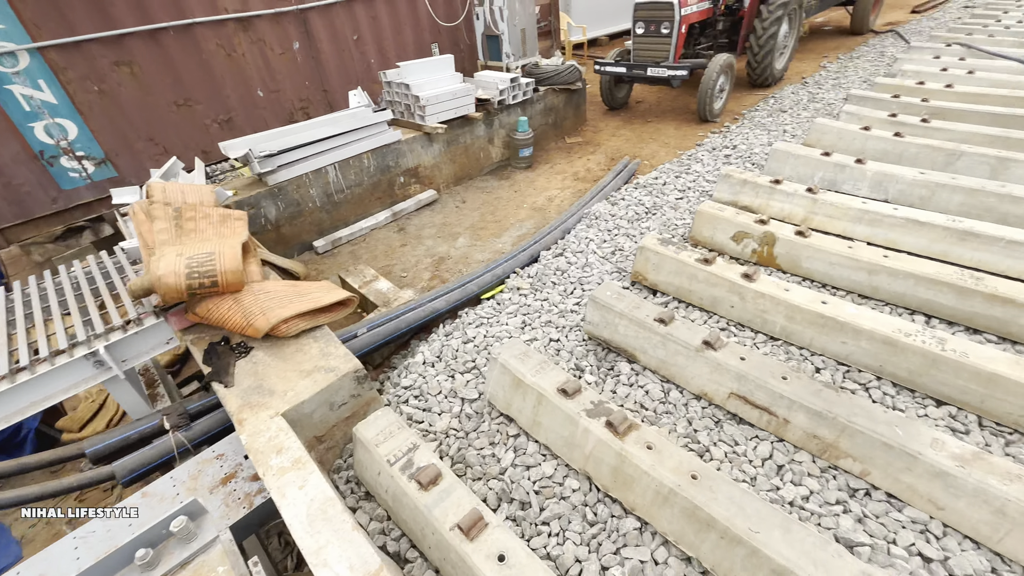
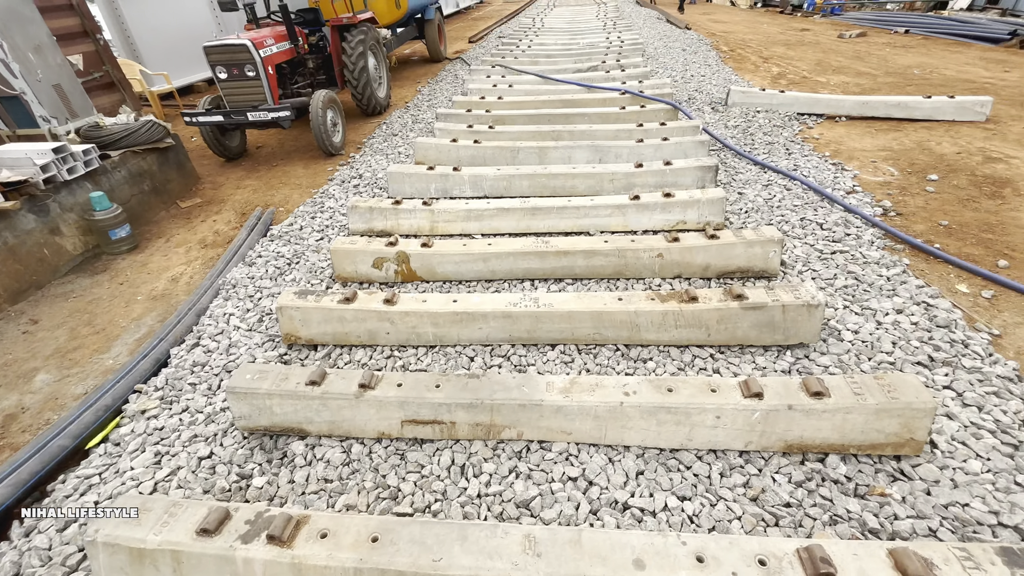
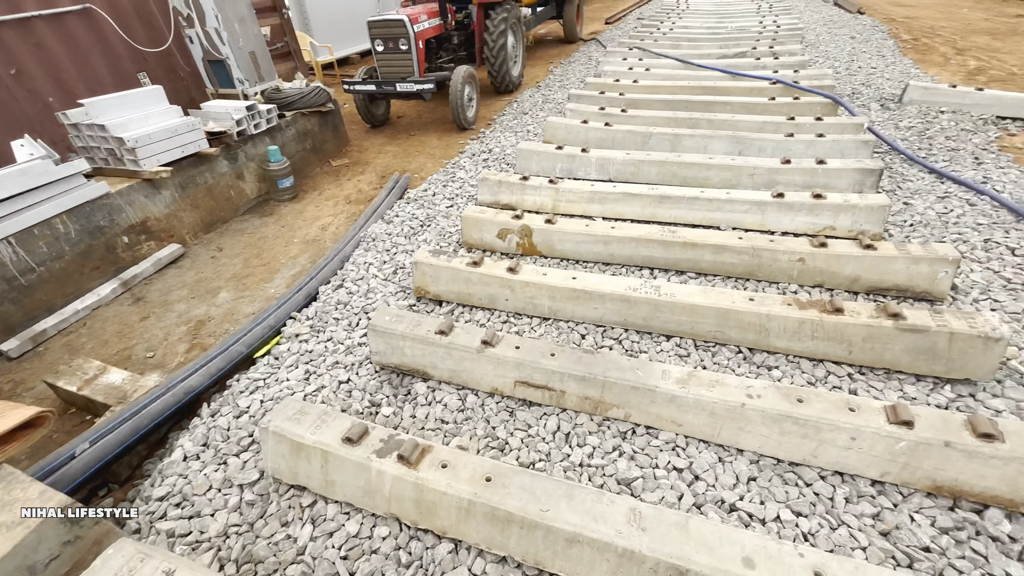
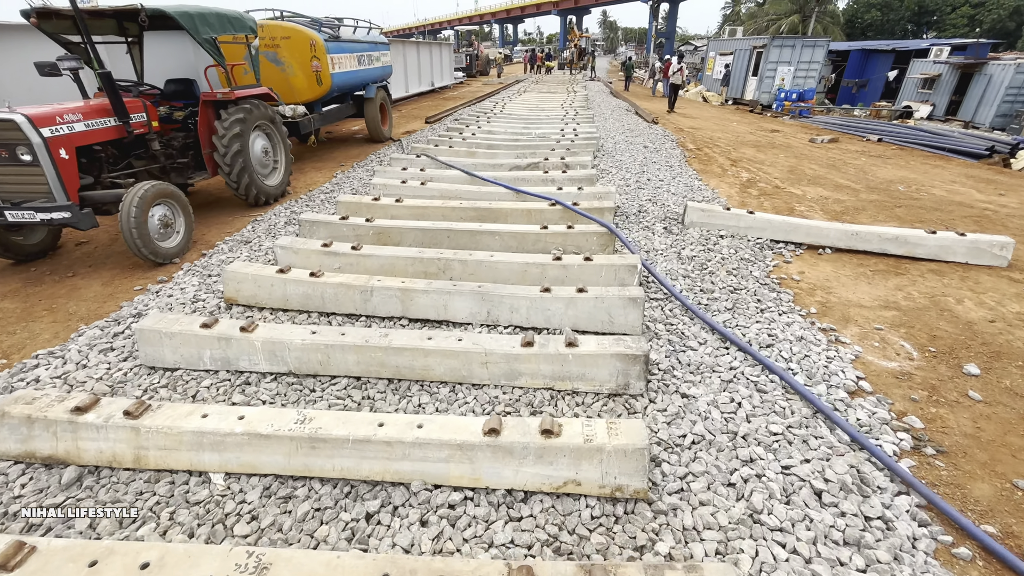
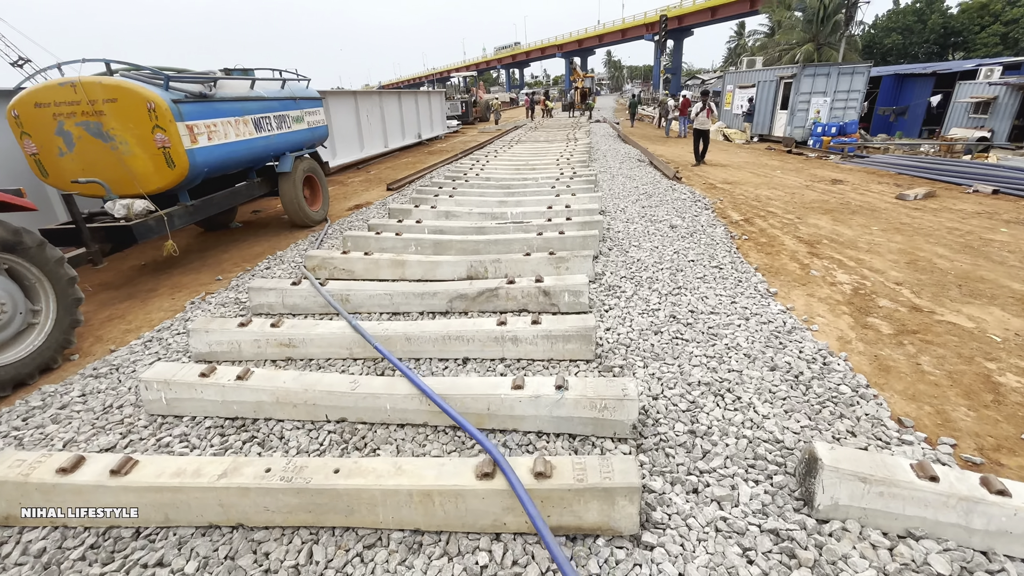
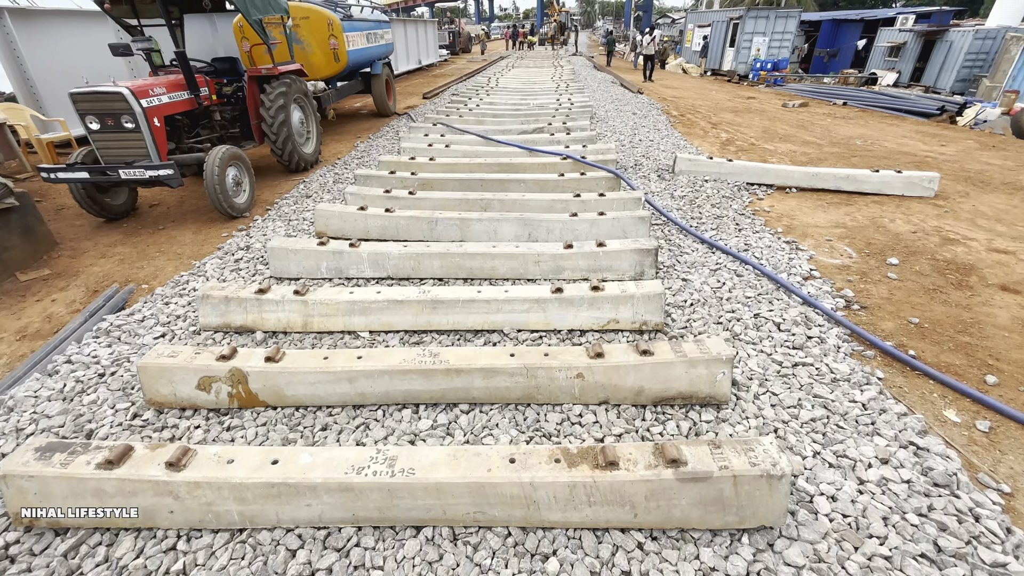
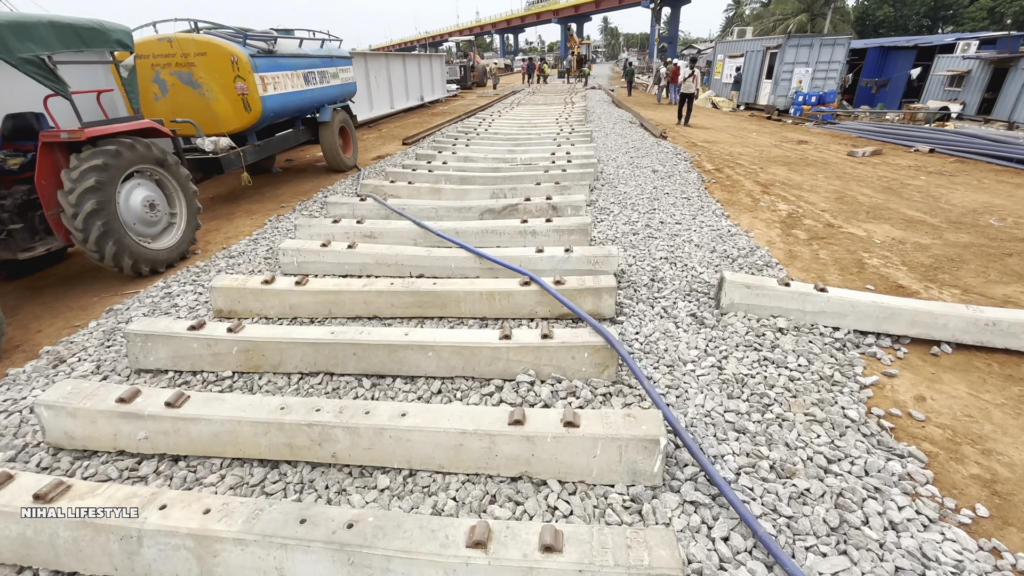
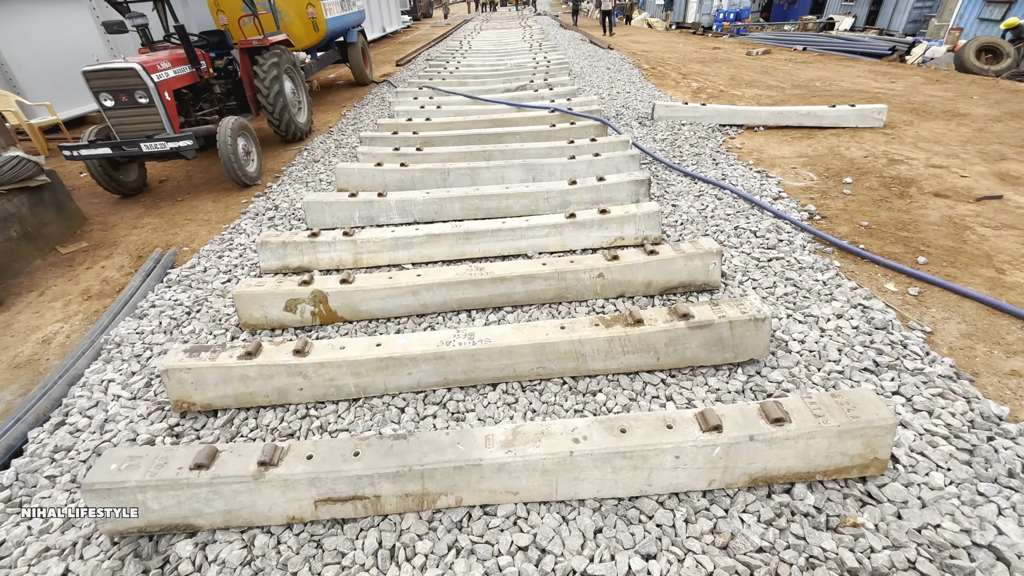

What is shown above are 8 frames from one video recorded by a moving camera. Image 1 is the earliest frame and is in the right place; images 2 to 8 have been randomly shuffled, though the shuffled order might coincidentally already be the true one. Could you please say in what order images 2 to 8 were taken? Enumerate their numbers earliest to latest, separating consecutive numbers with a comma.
3, 2, 8, 6, 4, 7, 5
